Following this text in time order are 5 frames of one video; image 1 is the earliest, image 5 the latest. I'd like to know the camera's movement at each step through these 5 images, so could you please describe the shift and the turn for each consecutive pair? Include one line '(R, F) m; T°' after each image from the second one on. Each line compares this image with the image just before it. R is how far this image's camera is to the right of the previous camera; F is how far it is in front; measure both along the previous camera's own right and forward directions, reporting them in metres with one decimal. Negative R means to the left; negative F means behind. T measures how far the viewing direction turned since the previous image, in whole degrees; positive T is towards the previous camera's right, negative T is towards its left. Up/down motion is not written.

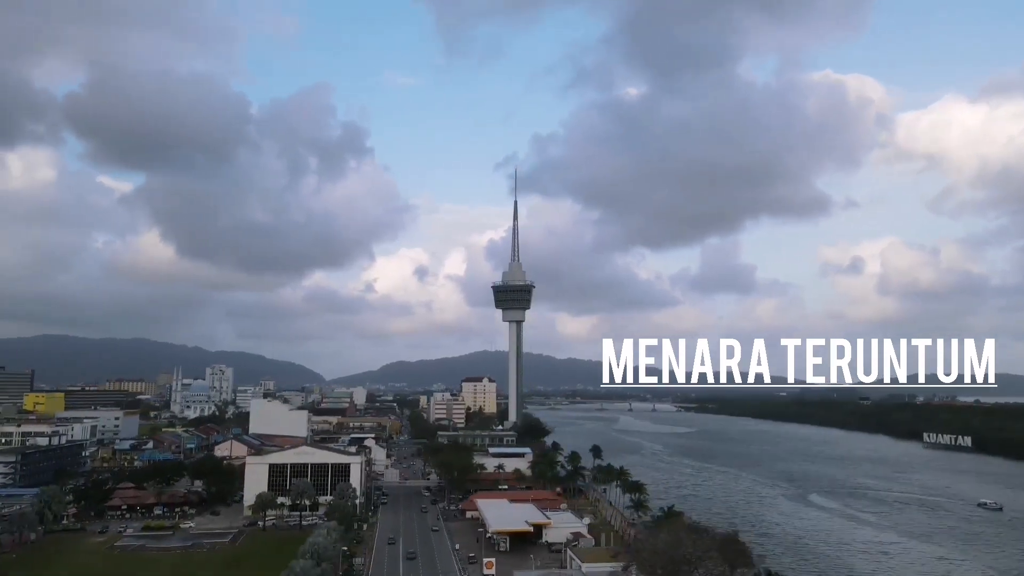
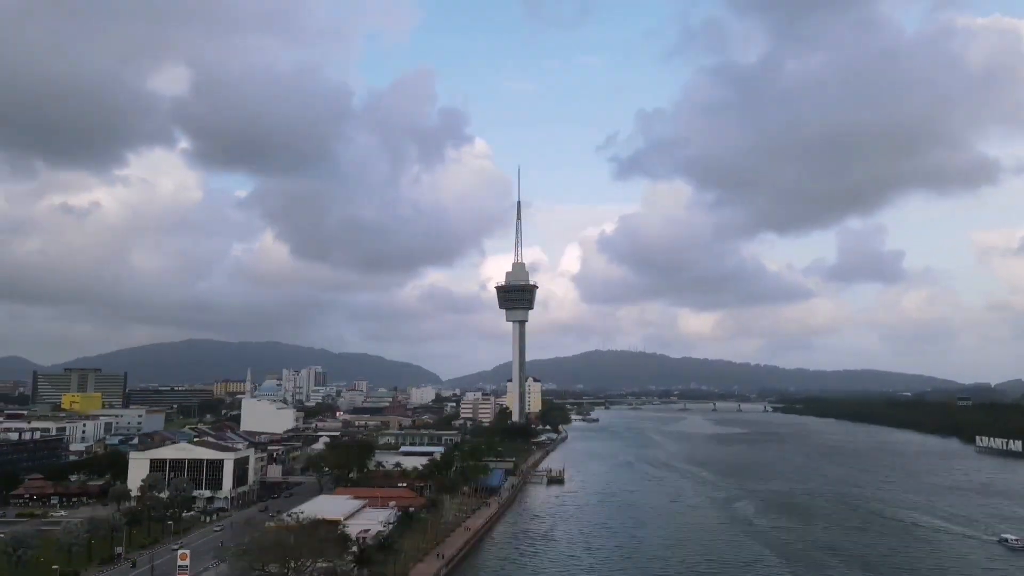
(+12.1, +0.6) m; -8°
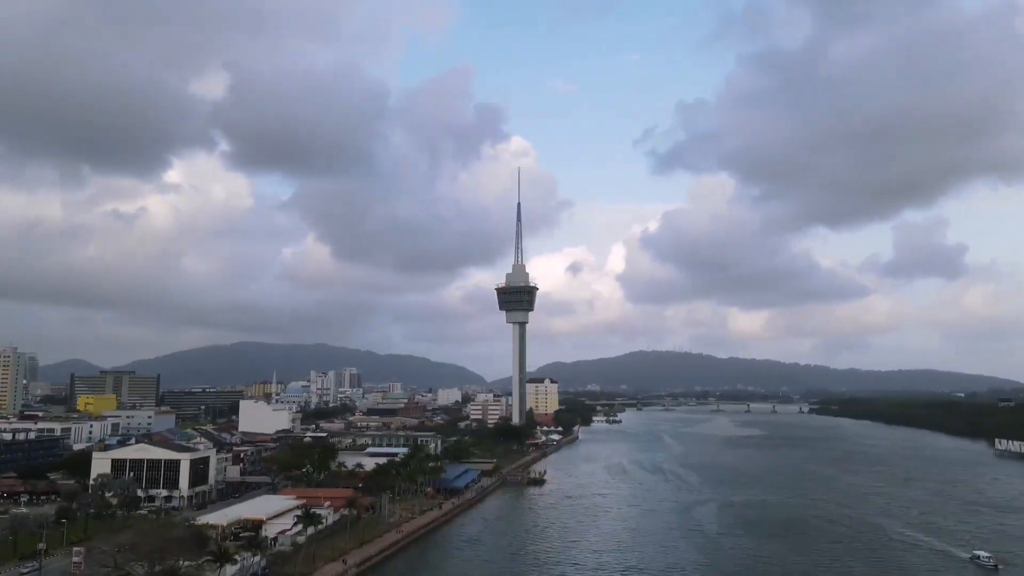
(+4.8, 0.0) m; -3°
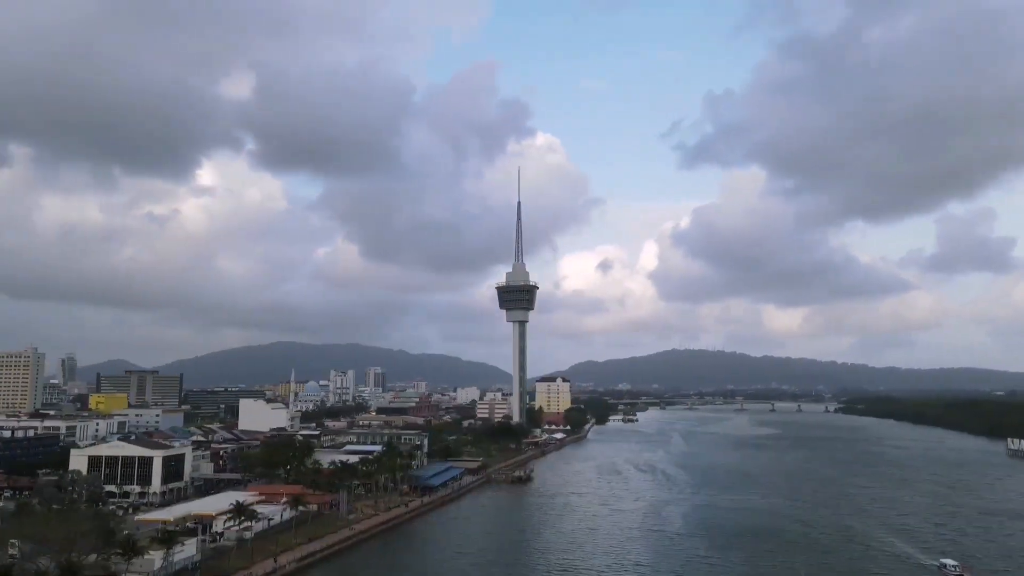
(+3.4, 0.0) m; -2°
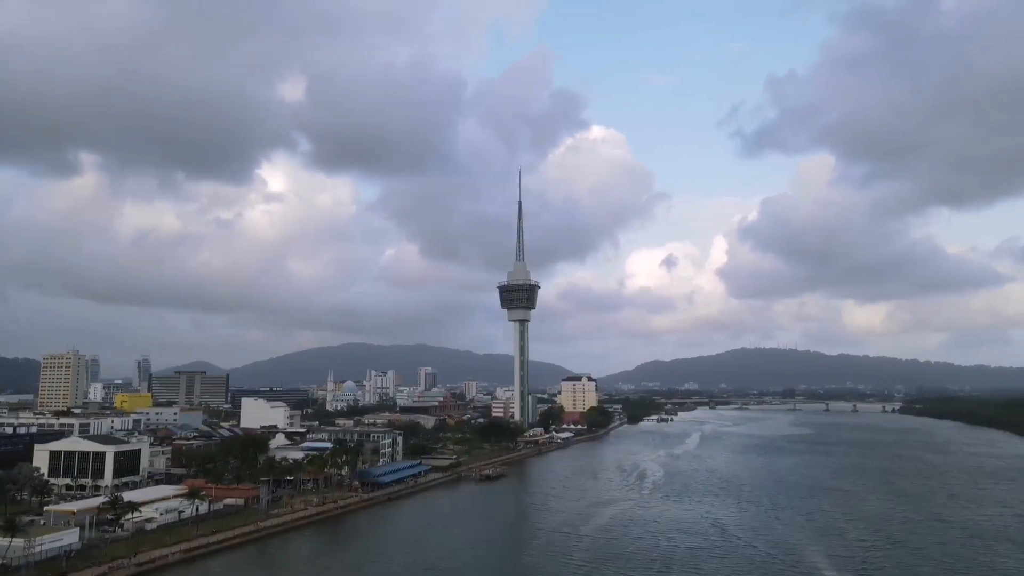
(+7.1, 0.0) m; -5°
